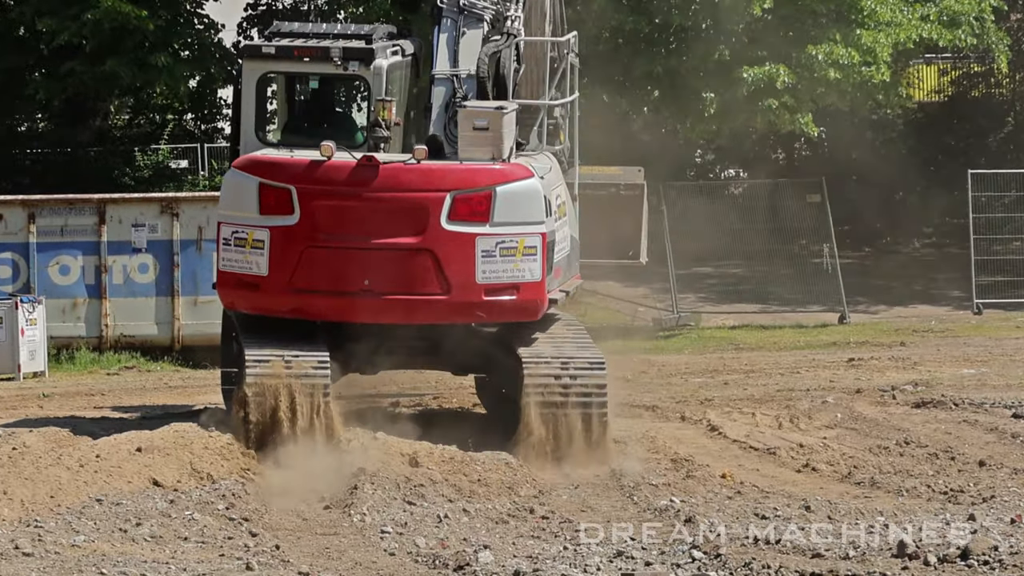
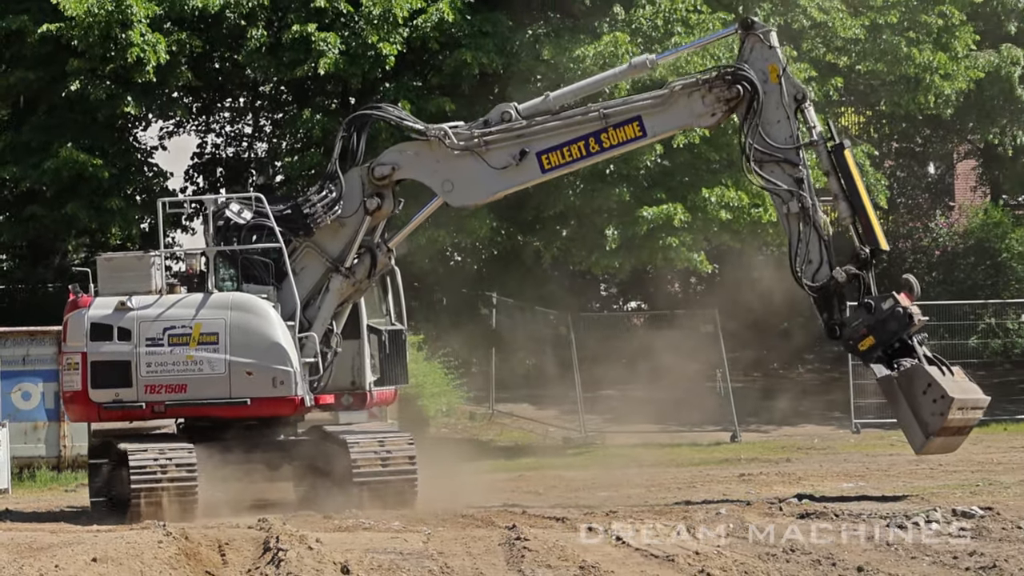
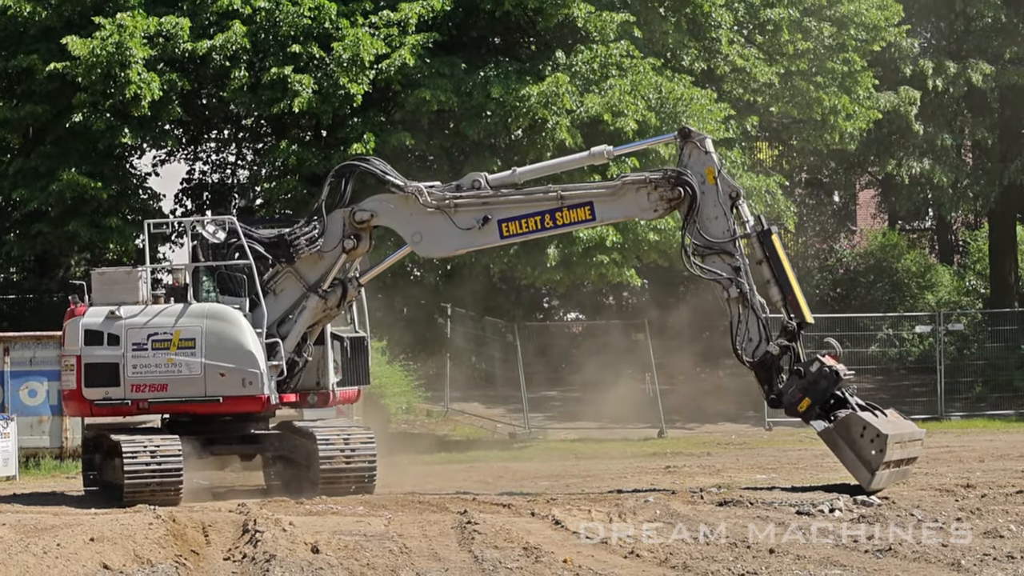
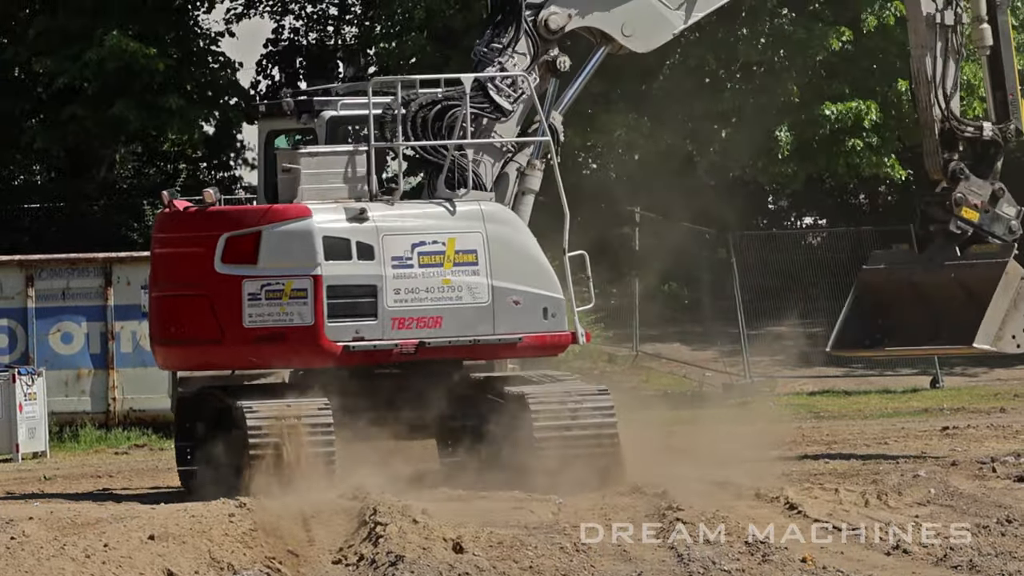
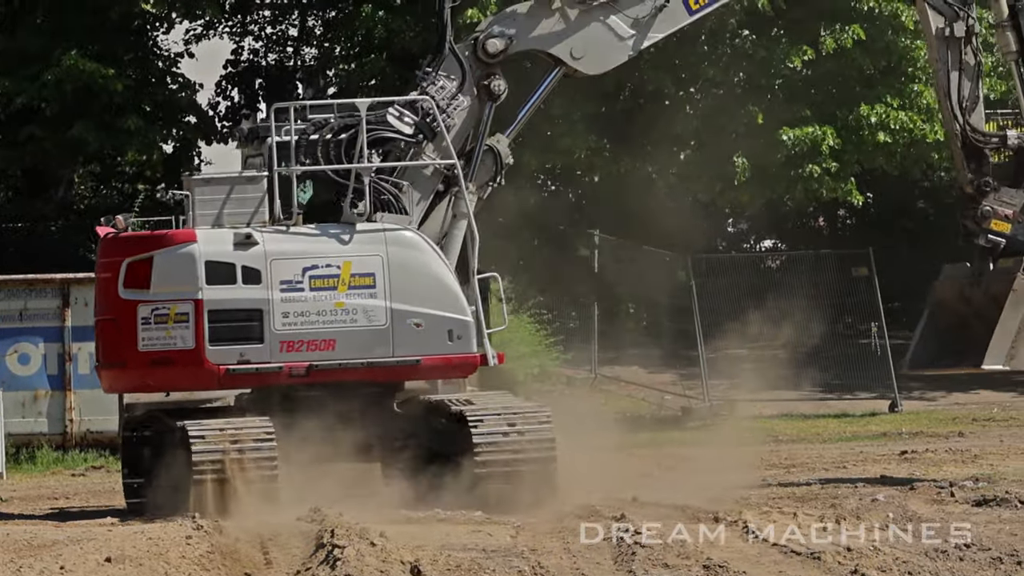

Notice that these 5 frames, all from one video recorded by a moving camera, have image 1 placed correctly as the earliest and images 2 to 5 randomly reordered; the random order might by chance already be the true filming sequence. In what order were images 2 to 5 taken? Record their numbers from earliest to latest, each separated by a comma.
4, 5, 2, 3
